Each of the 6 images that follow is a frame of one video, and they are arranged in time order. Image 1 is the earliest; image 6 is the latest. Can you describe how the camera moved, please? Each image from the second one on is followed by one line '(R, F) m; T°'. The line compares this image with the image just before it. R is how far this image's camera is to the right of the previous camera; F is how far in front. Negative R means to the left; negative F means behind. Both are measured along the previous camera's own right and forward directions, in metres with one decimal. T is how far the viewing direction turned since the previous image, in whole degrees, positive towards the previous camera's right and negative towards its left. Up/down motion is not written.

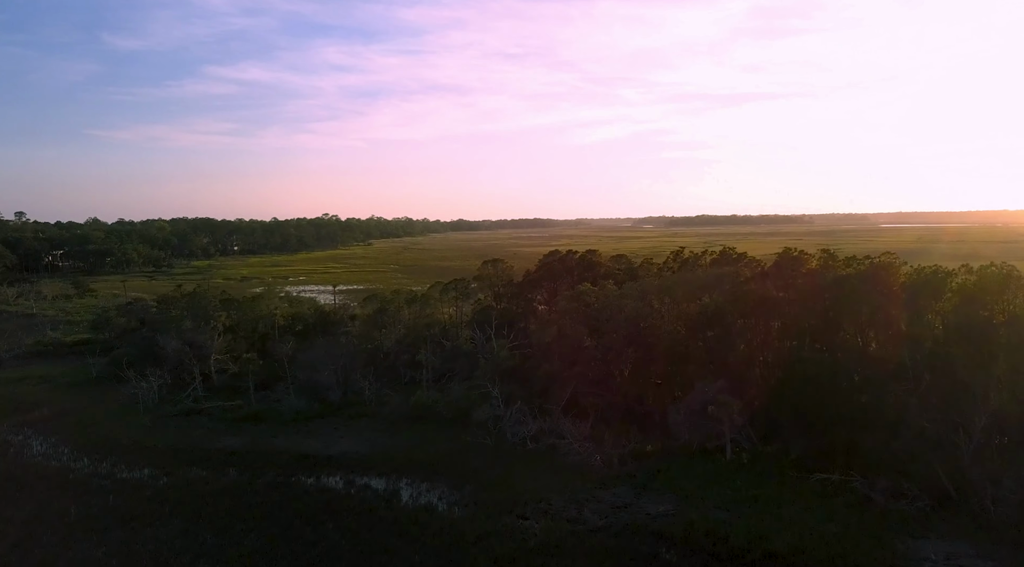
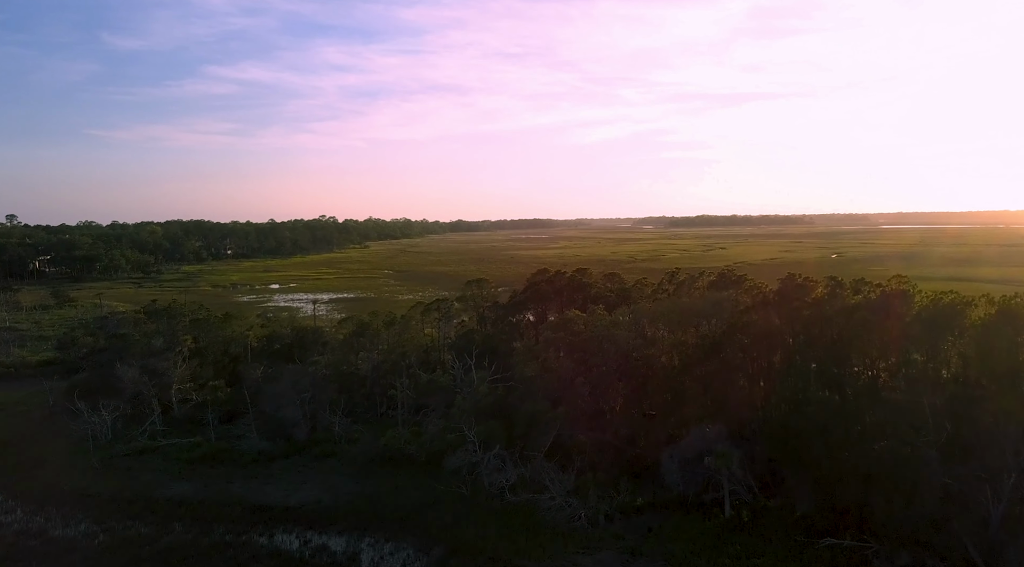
(+0.5, +1.5) m; 0°
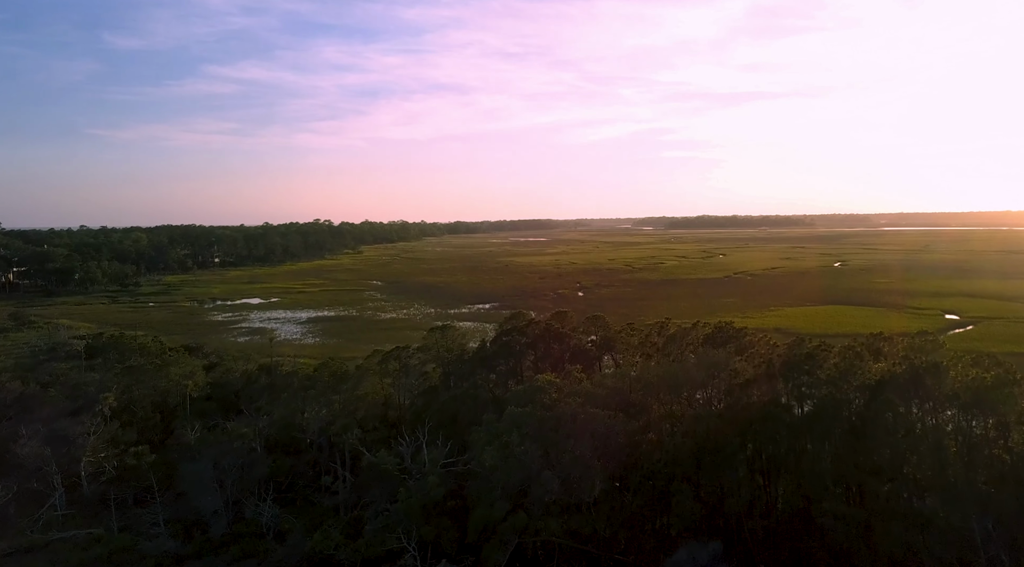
(+0.9, +2.9) m; 0°
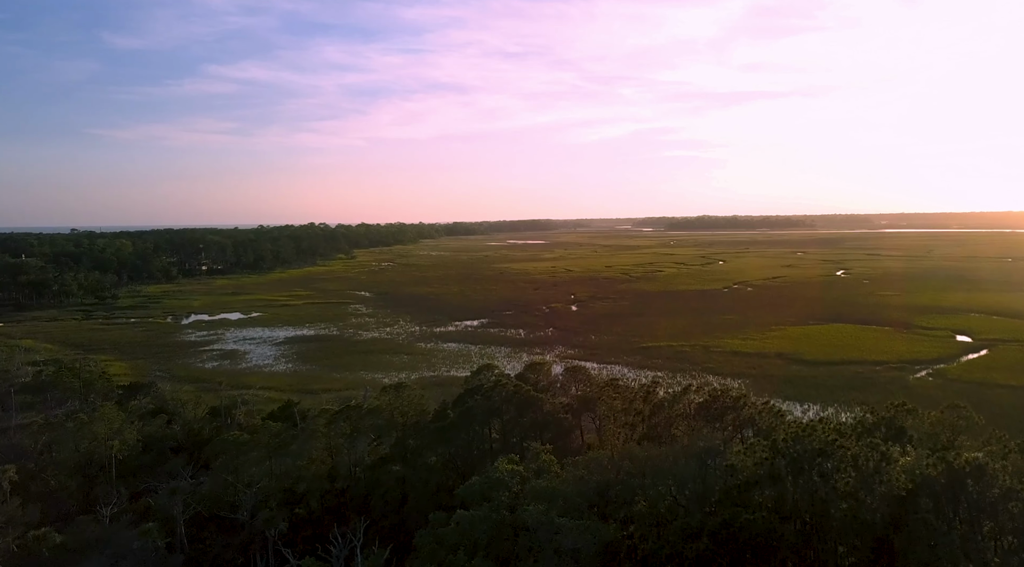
(+0.8, +2.7) m; 0°
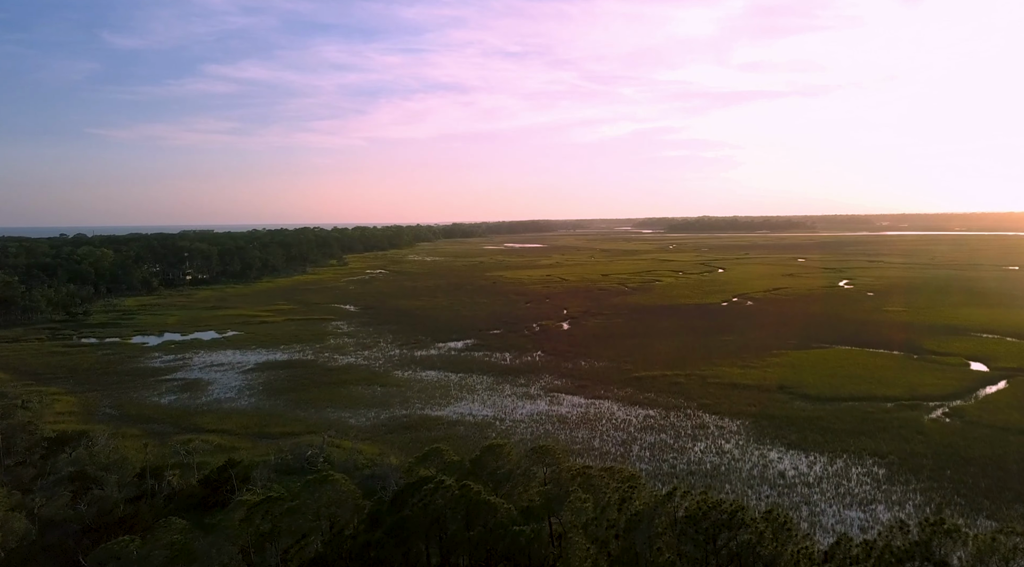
(+1.0, +3.2) m; 0°
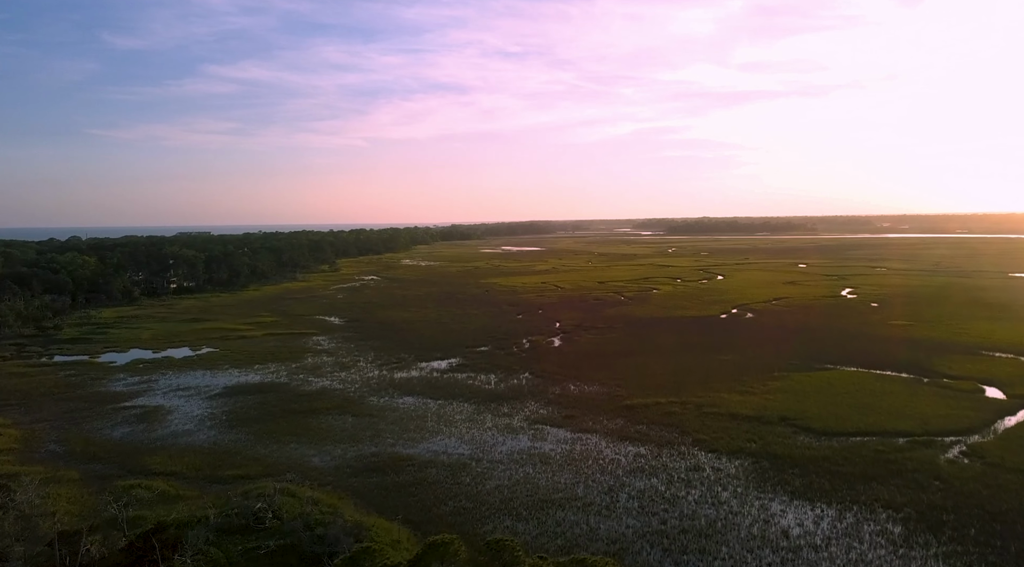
(+0.9, +2.9) m; 0°
